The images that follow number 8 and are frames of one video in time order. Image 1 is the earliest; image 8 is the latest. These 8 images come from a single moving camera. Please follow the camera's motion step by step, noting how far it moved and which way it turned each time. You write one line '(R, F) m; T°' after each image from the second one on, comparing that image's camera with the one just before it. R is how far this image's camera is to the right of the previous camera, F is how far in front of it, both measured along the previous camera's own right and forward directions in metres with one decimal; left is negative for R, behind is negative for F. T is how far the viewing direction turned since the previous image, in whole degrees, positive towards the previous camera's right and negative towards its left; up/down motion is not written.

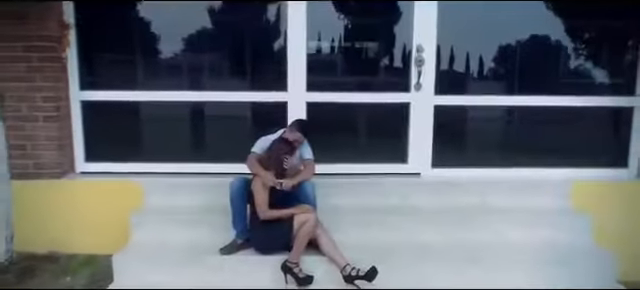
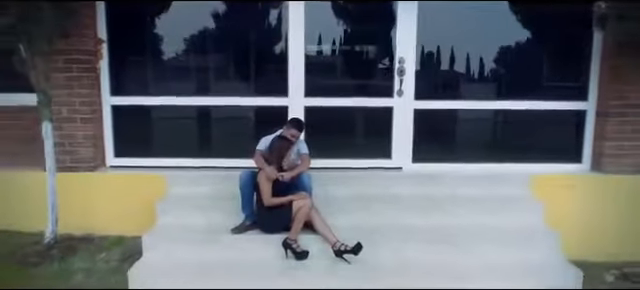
(+0.1, -0.7) m; 0°
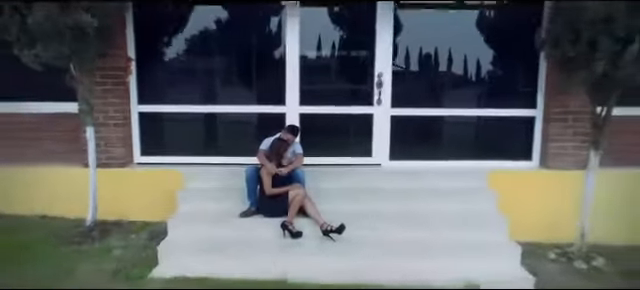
(+0.1, -1.0) m; 0°
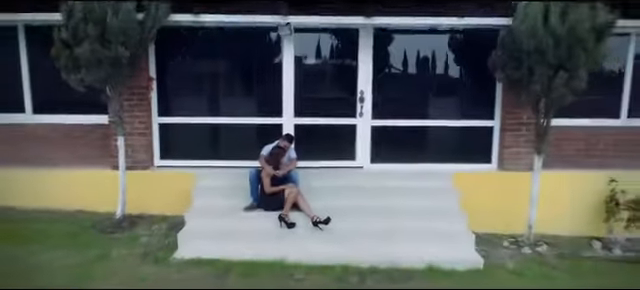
(+0.1, -1.2) m; 0°
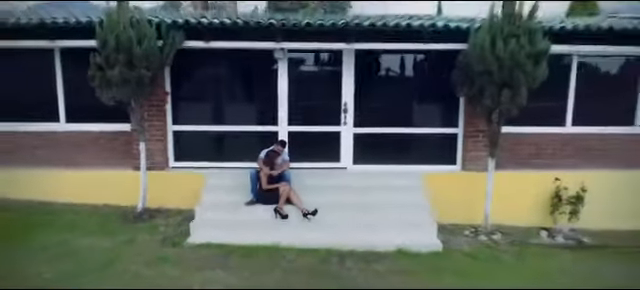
(+0.1, -1.3) m; 0°
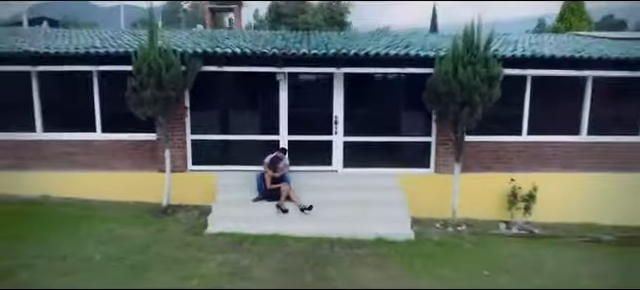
(+0.1, -1.6) m; 0°
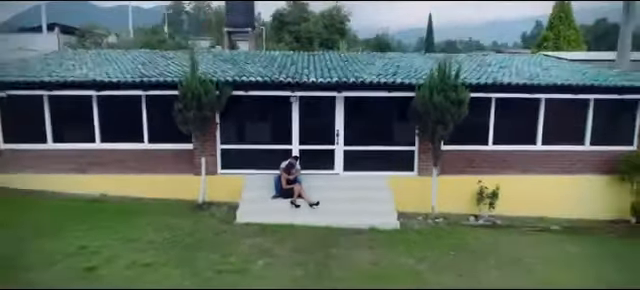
(-0.1, -2.4) m; 0°
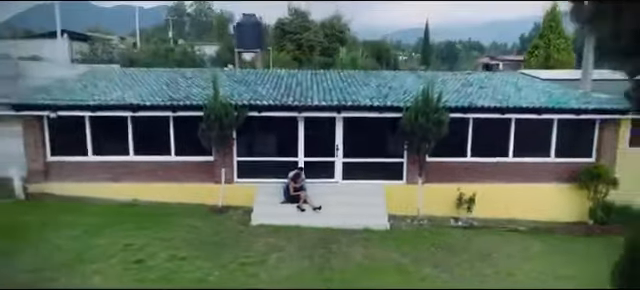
(-0.1, -2.1) m; 0°
